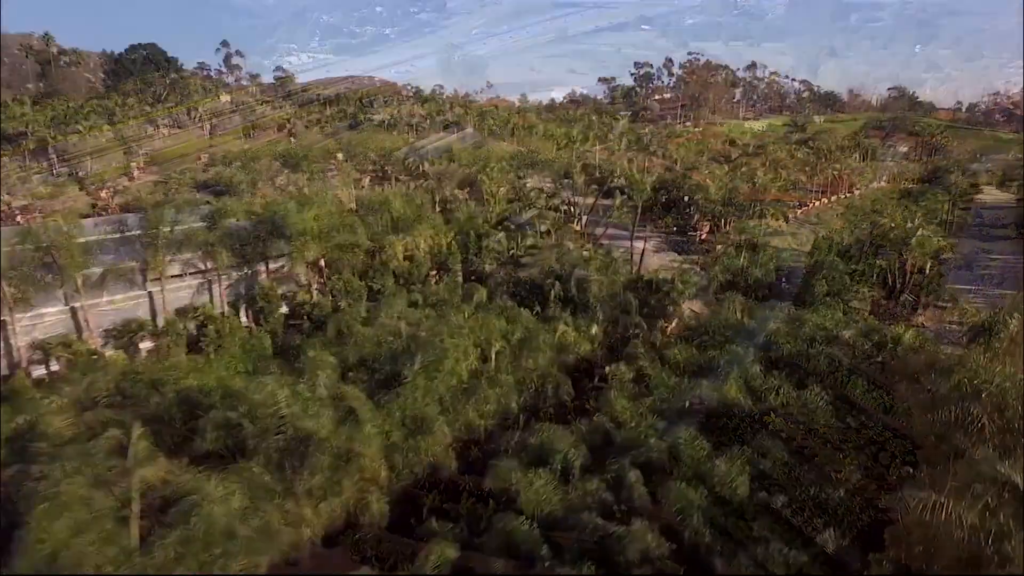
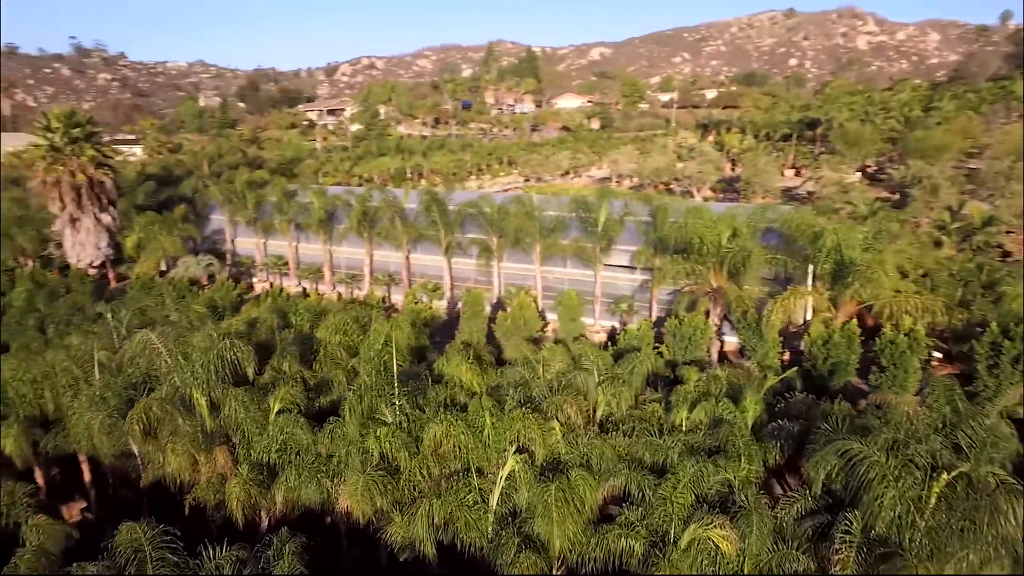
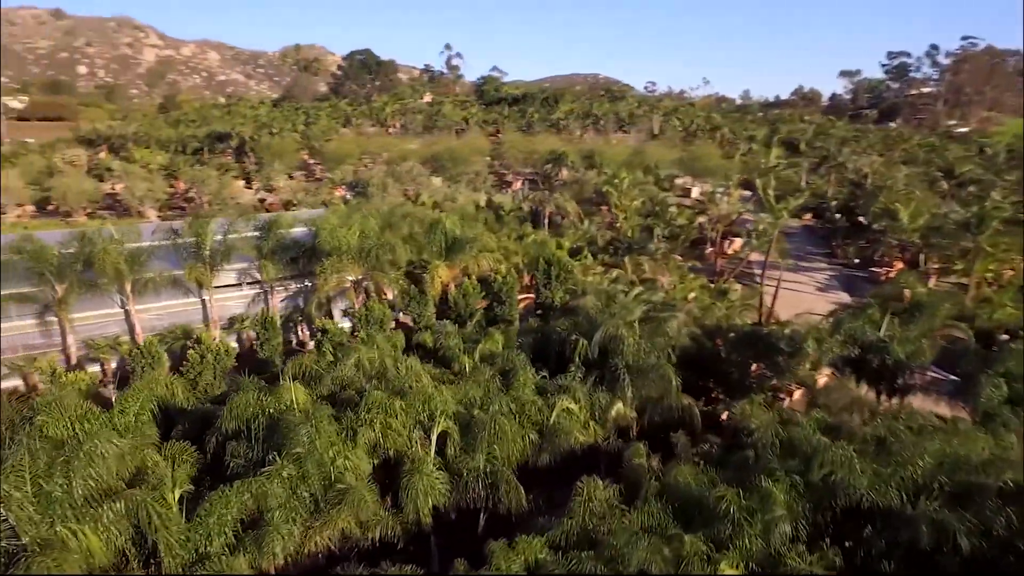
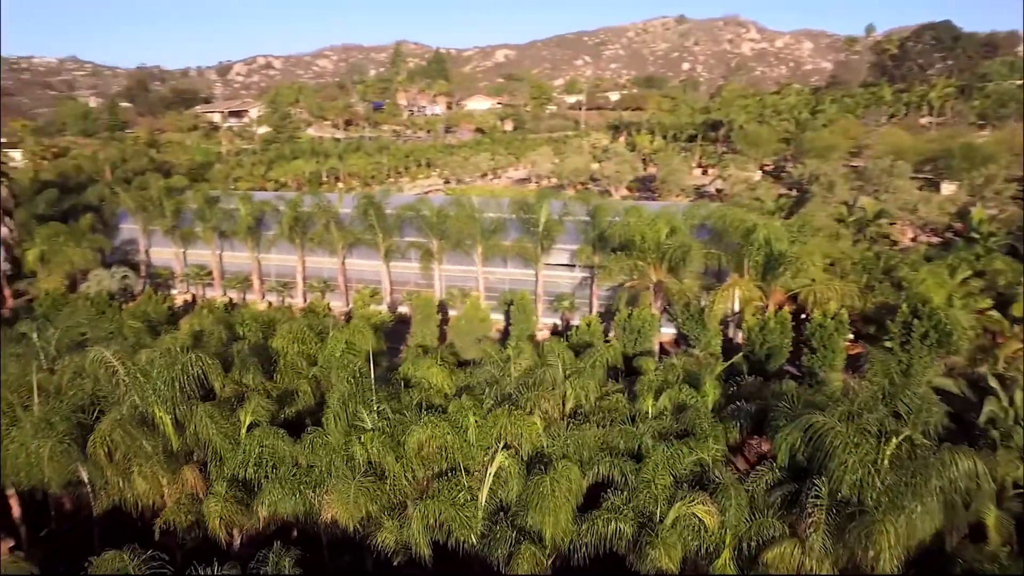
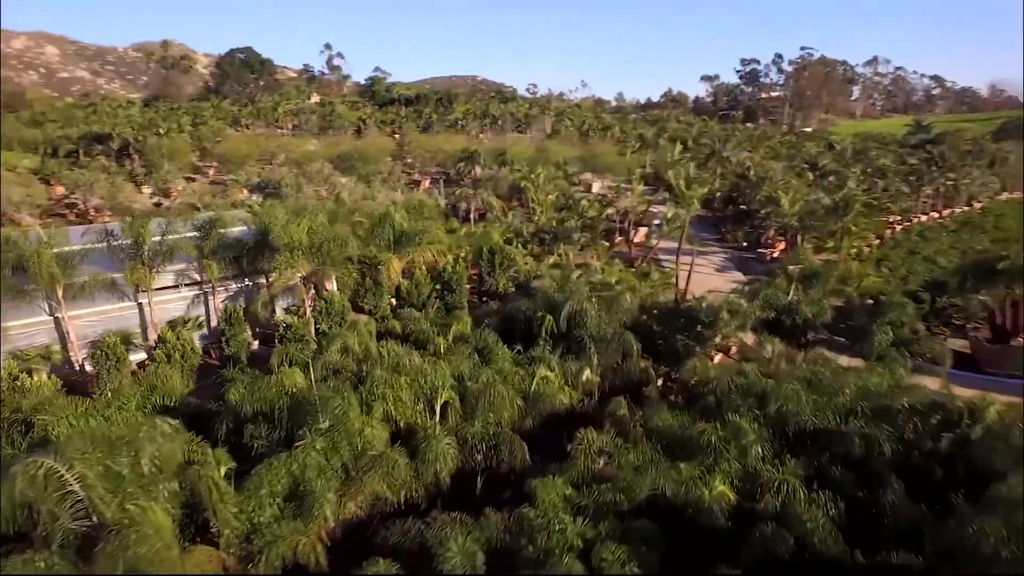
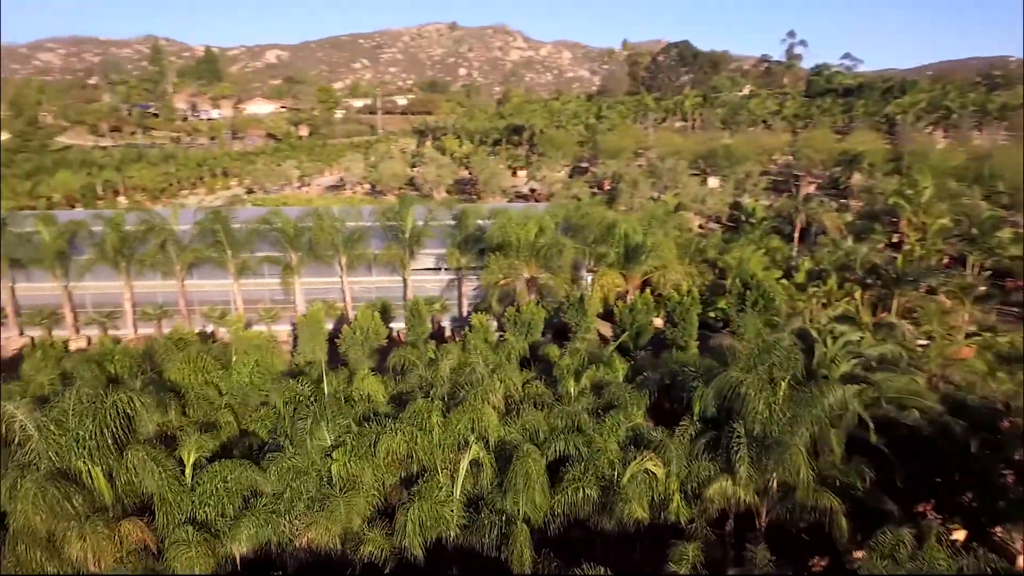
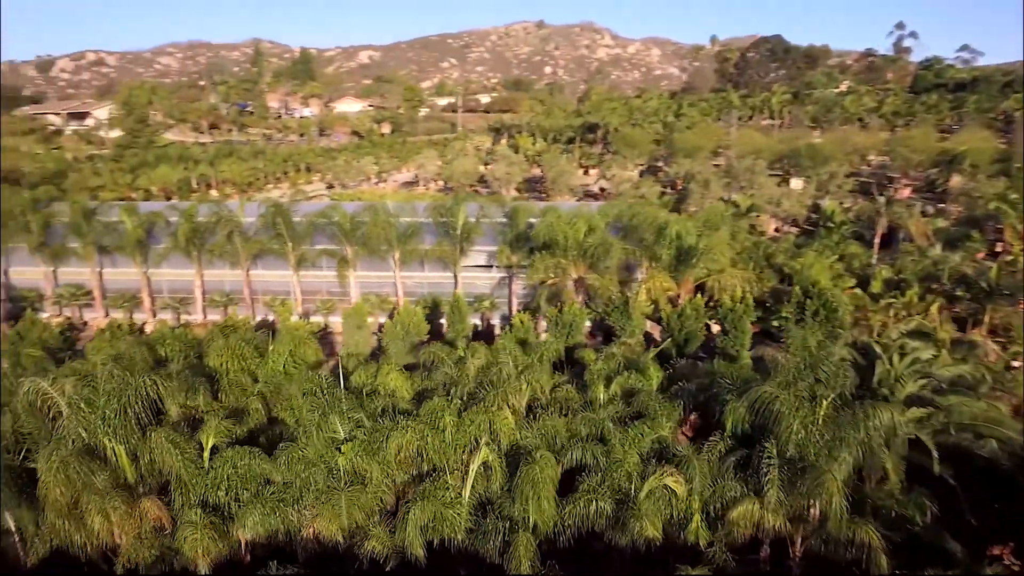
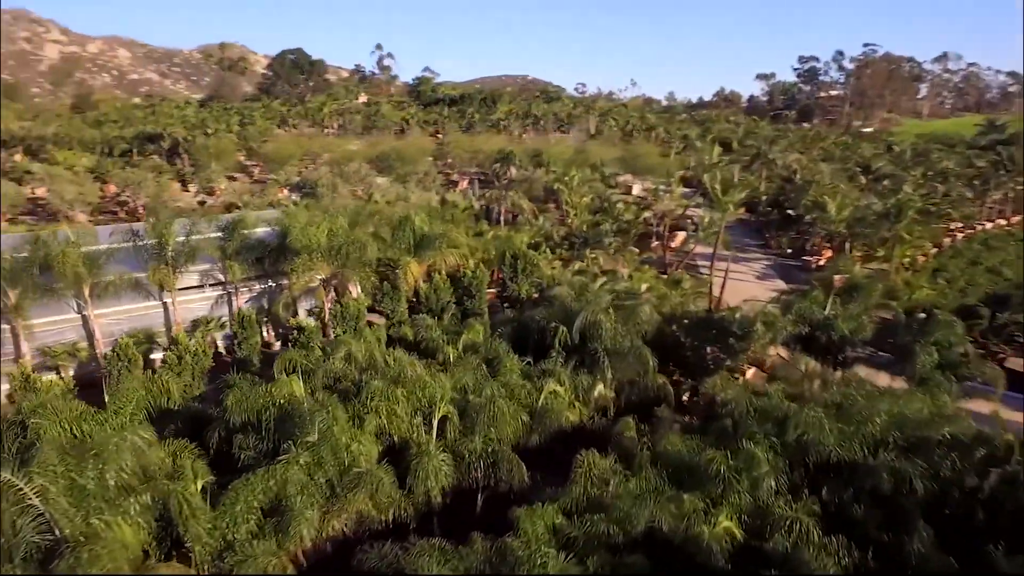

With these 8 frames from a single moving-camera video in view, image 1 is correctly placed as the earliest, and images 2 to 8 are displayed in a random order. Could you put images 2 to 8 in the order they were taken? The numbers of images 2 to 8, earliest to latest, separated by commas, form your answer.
5, 8, 3, 6, 7, 4, 2
